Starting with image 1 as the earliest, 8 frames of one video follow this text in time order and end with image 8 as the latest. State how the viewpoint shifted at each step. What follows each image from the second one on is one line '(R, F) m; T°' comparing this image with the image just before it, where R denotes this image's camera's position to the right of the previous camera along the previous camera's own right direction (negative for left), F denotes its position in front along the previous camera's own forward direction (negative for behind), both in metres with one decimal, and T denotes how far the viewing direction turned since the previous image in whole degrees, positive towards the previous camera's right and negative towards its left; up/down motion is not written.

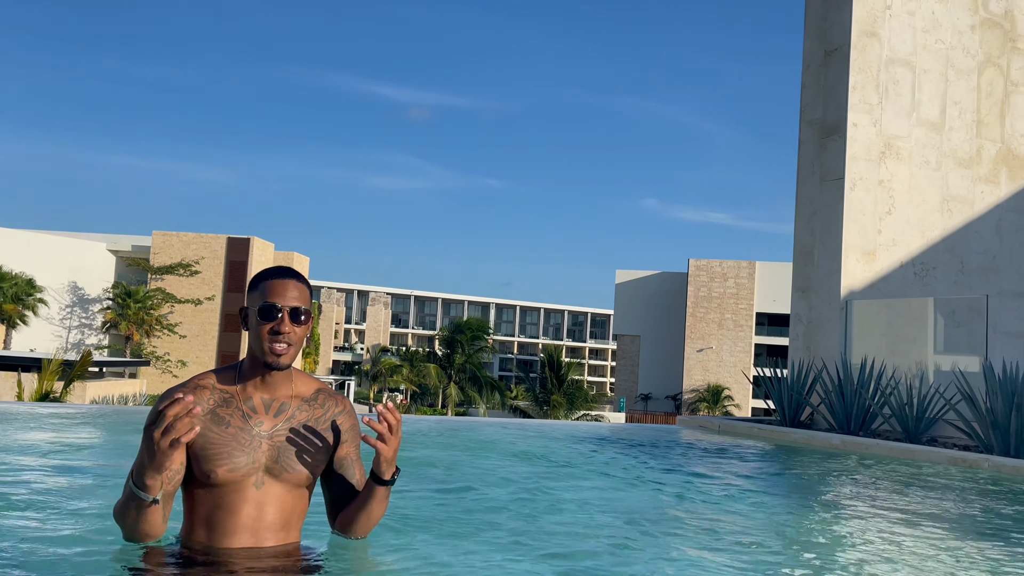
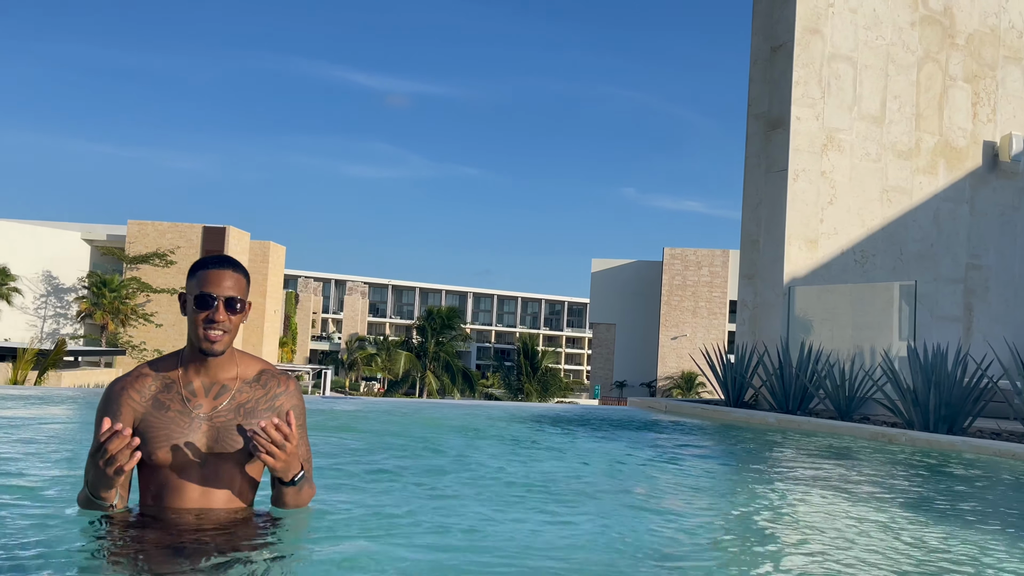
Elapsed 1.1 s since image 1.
(+0.3, -0.4) m; +1°
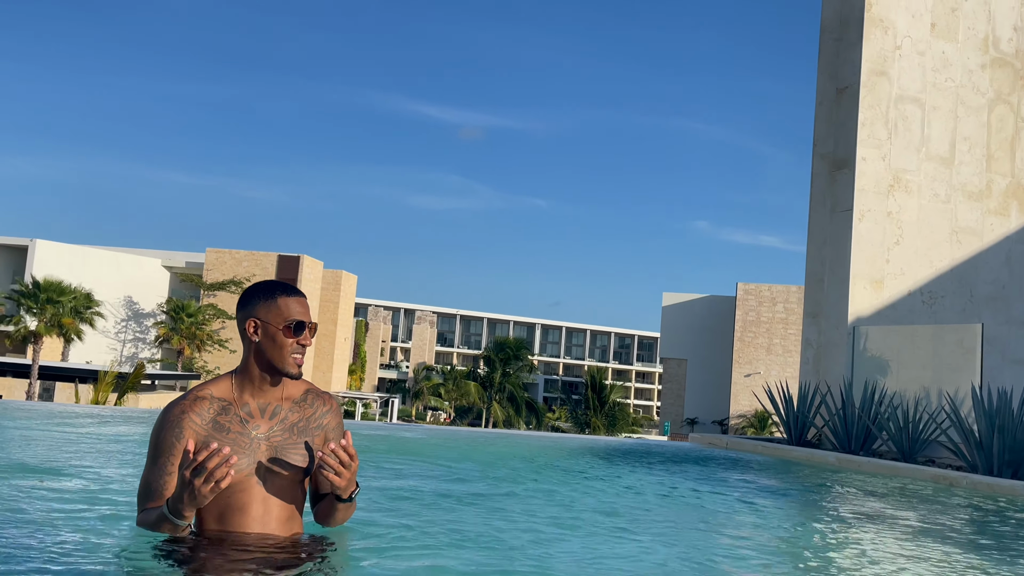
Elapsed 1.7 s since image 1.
(0.0, -0.3) m; -5°
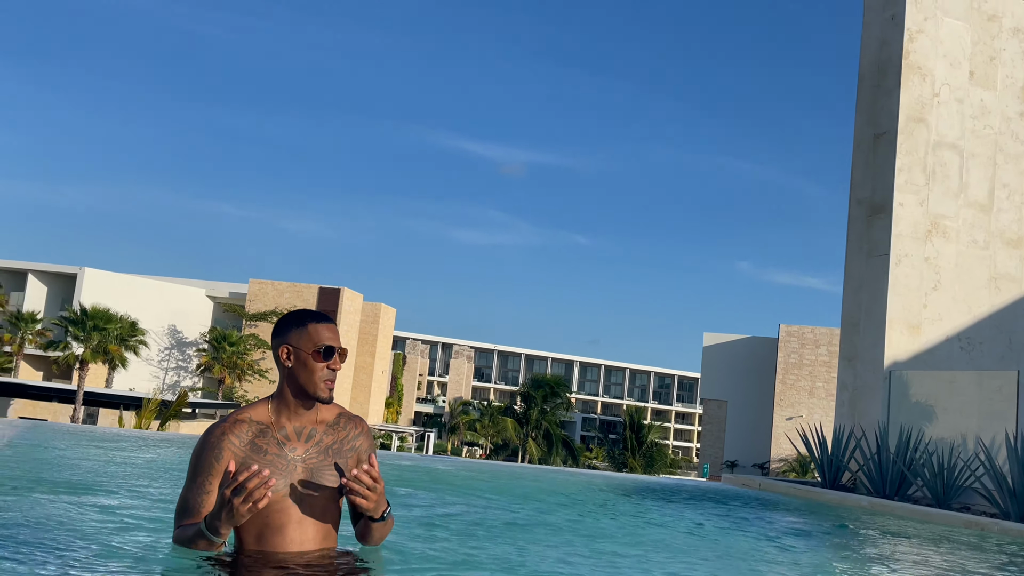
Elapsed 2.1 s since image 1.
(0.0, -0.2) m; -3°
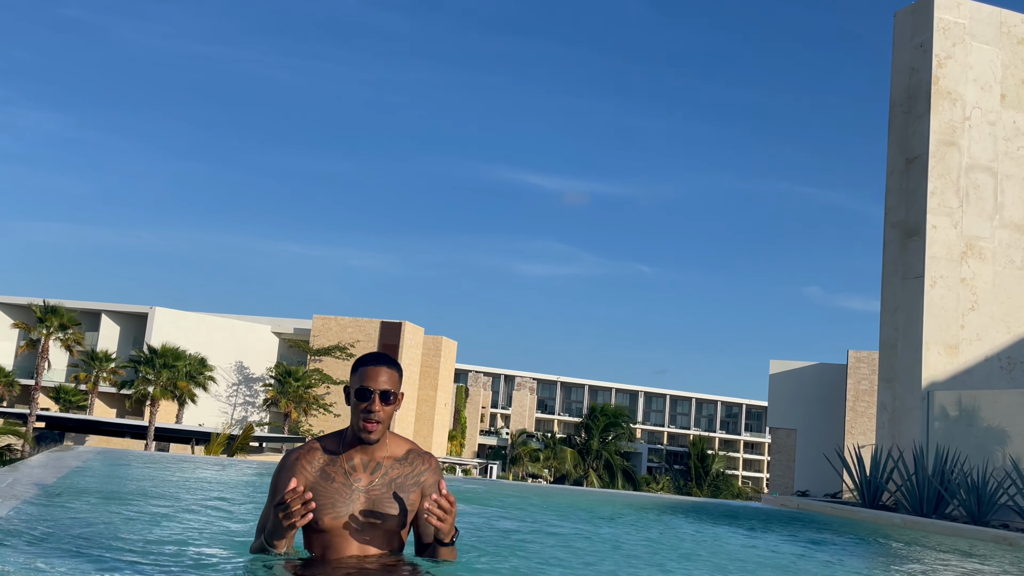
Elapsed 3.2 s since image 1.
(+0.3, -0.5) m; -4°
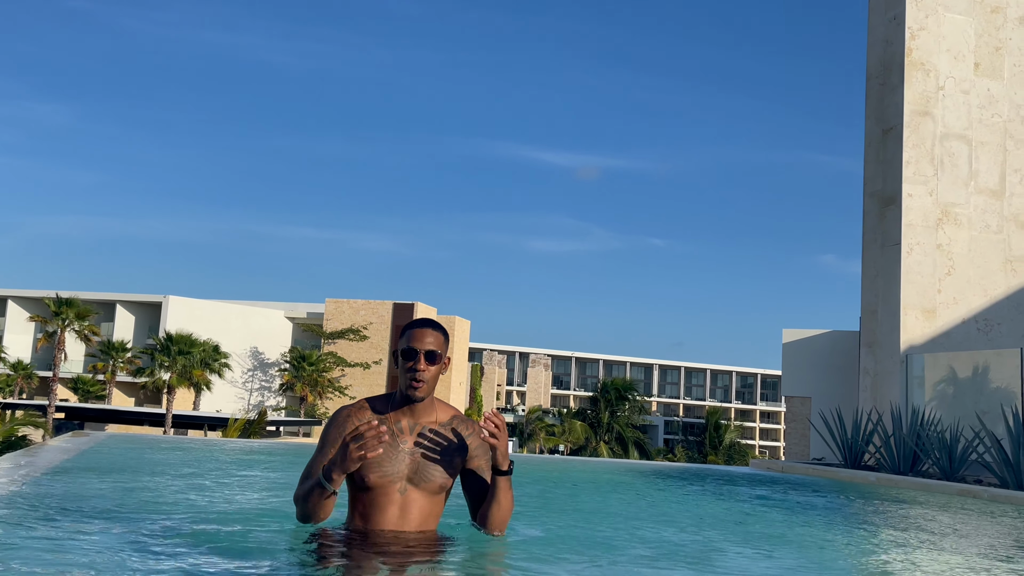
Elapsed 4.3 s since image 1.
(+0.3, -0.4) m; -1°
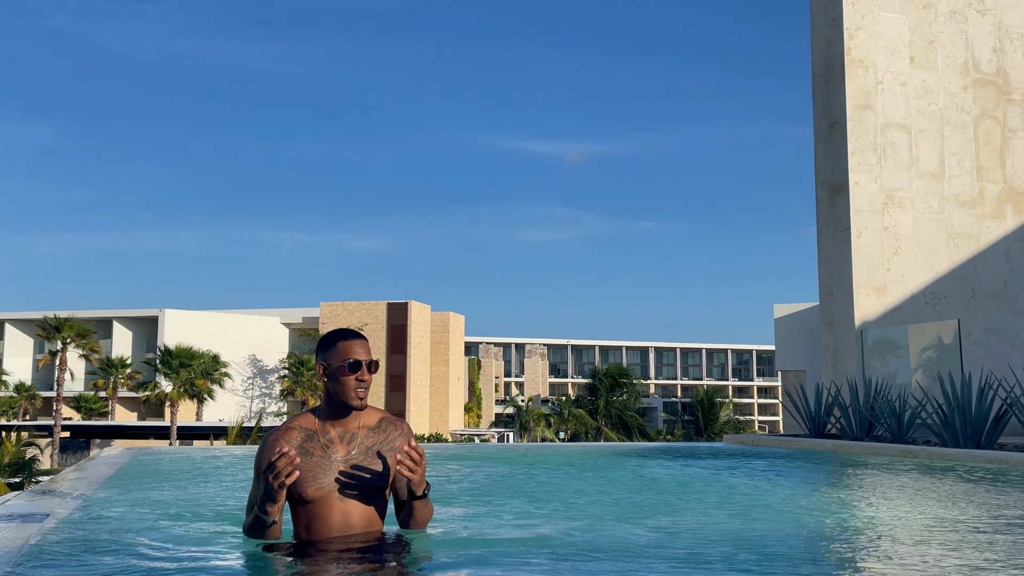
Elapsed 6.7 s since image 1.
(+0.1, -1.0) m; 0°
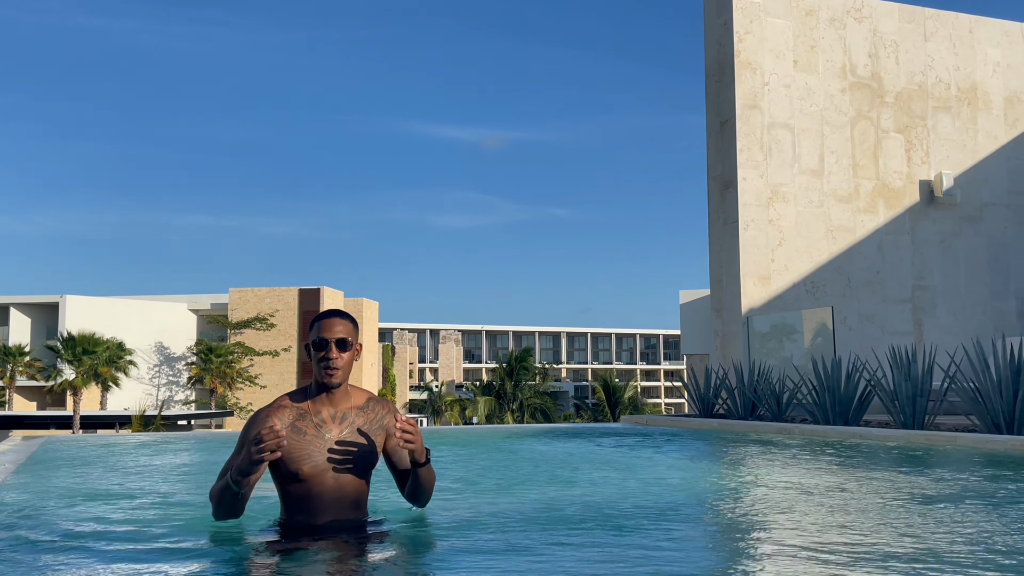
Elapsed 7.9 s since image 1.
(+0.1, -0.4) m; +6°
